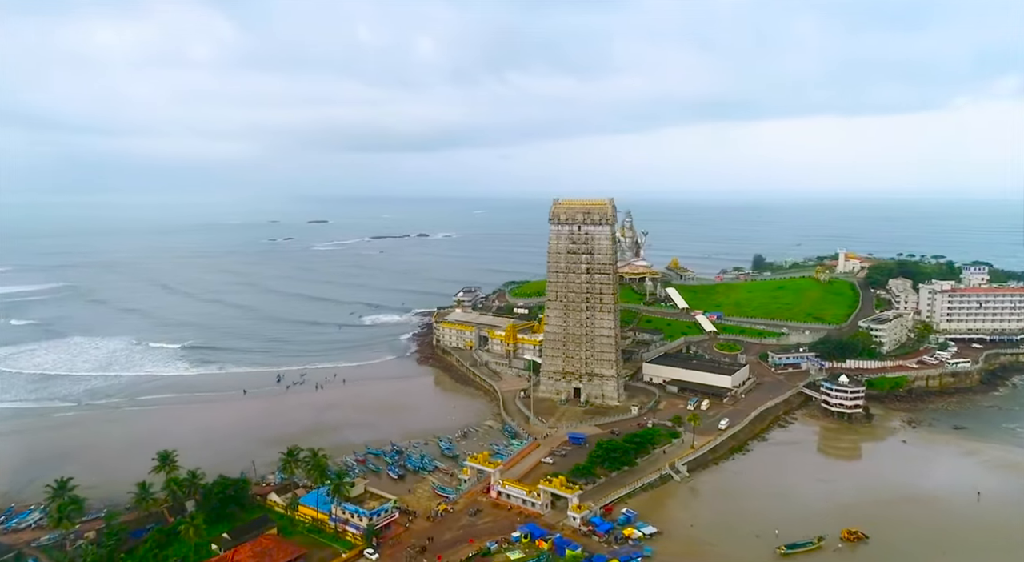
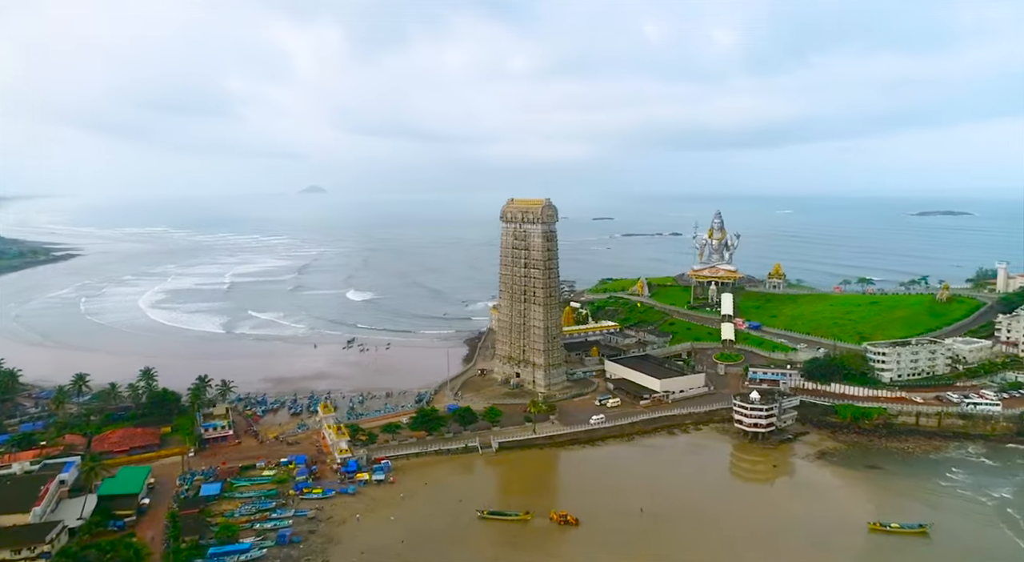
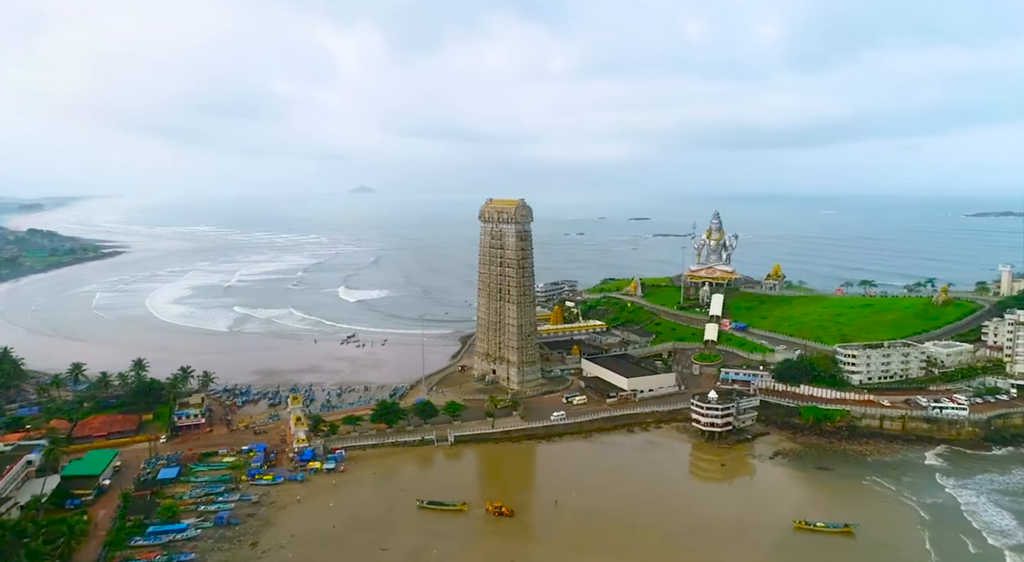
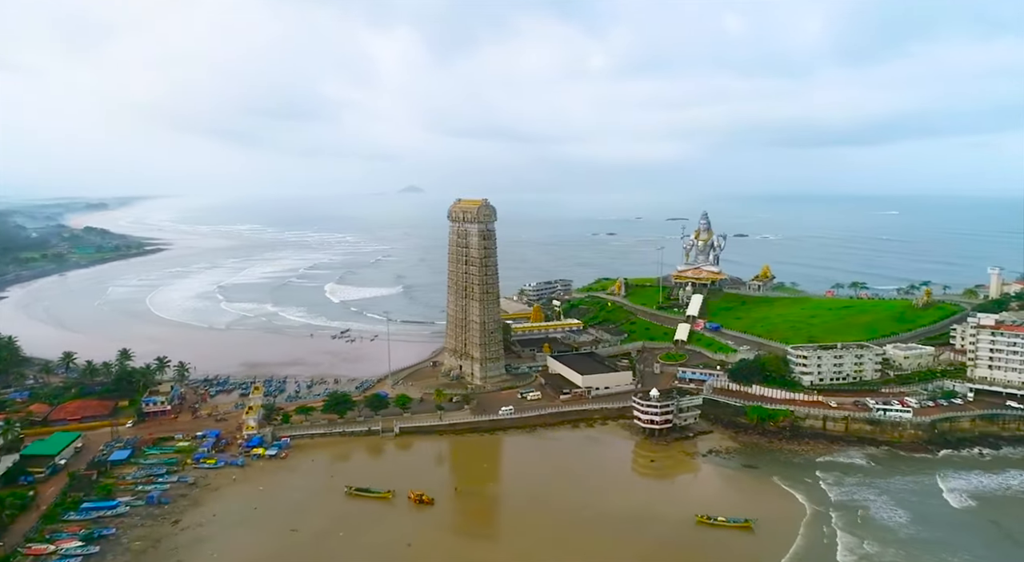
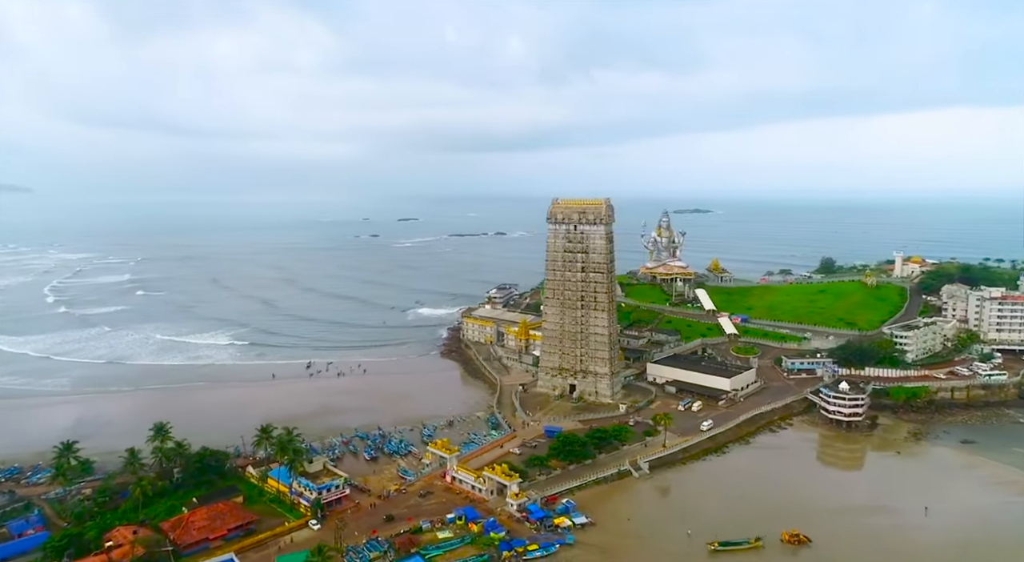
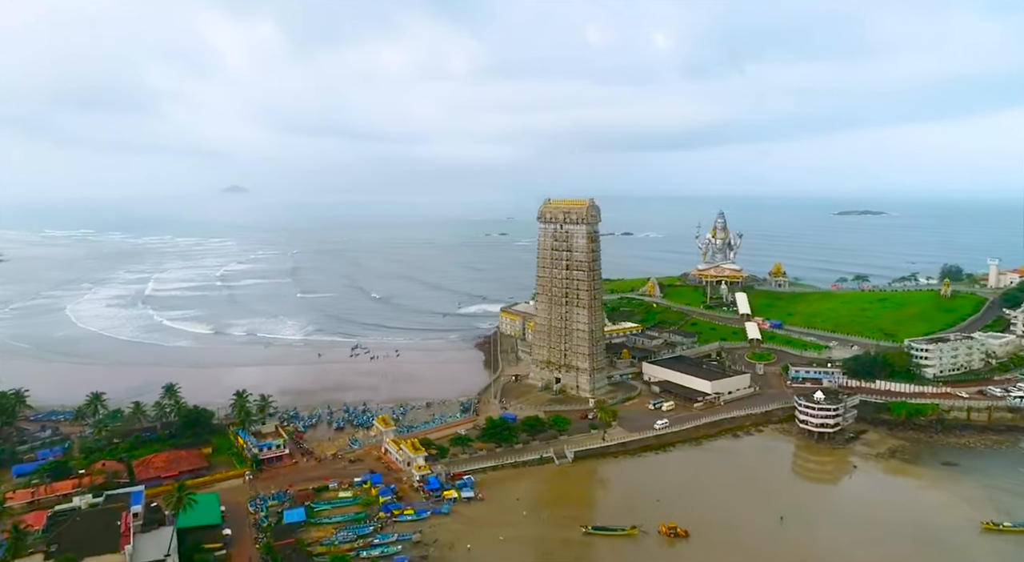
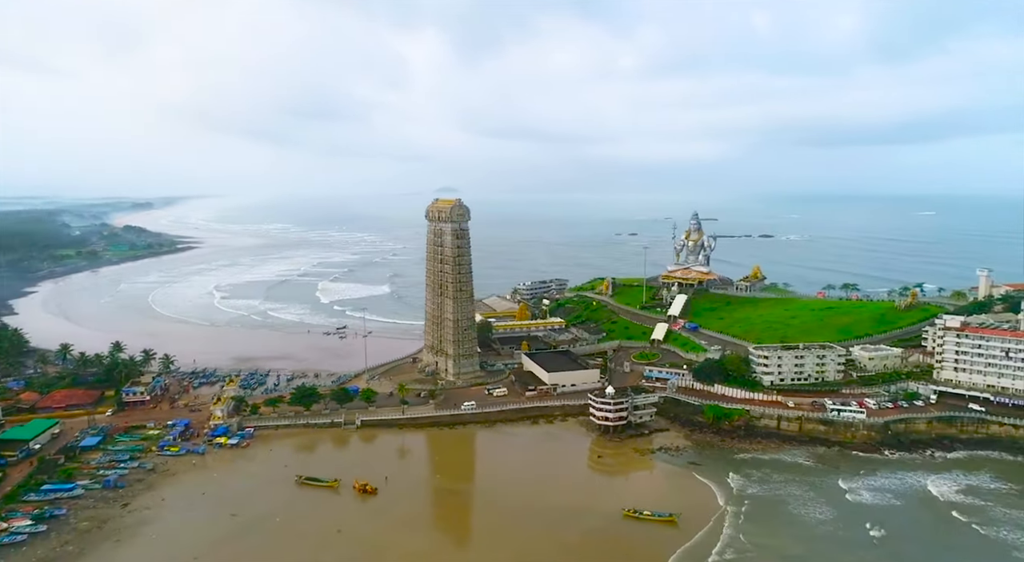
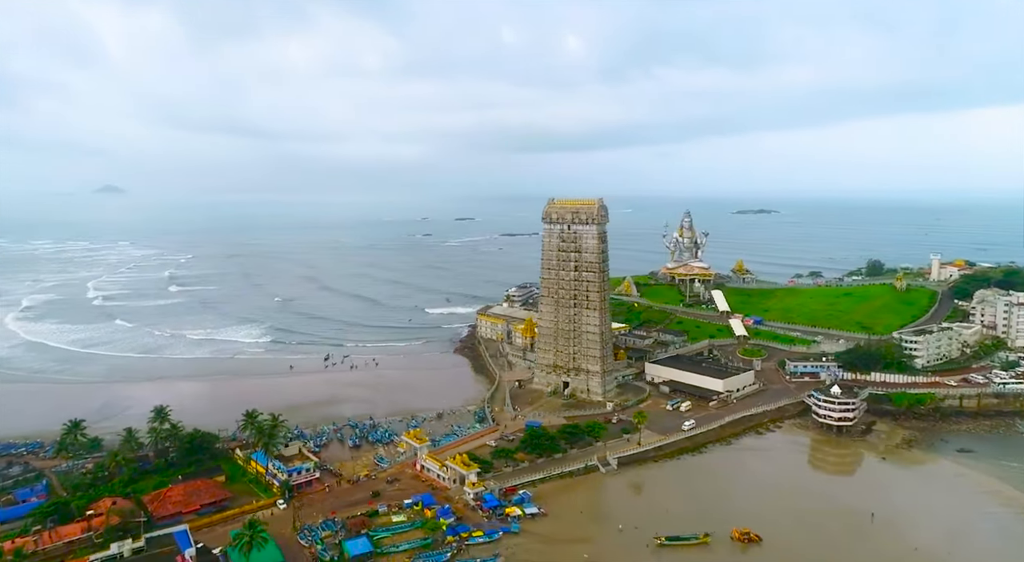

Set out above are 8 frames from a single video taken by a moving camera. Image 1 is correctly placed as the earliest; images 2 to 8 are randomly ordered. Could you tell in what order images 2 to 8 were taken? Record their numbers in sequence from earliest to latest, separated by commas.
5, 8, 6, 2, 3, 4, 7
